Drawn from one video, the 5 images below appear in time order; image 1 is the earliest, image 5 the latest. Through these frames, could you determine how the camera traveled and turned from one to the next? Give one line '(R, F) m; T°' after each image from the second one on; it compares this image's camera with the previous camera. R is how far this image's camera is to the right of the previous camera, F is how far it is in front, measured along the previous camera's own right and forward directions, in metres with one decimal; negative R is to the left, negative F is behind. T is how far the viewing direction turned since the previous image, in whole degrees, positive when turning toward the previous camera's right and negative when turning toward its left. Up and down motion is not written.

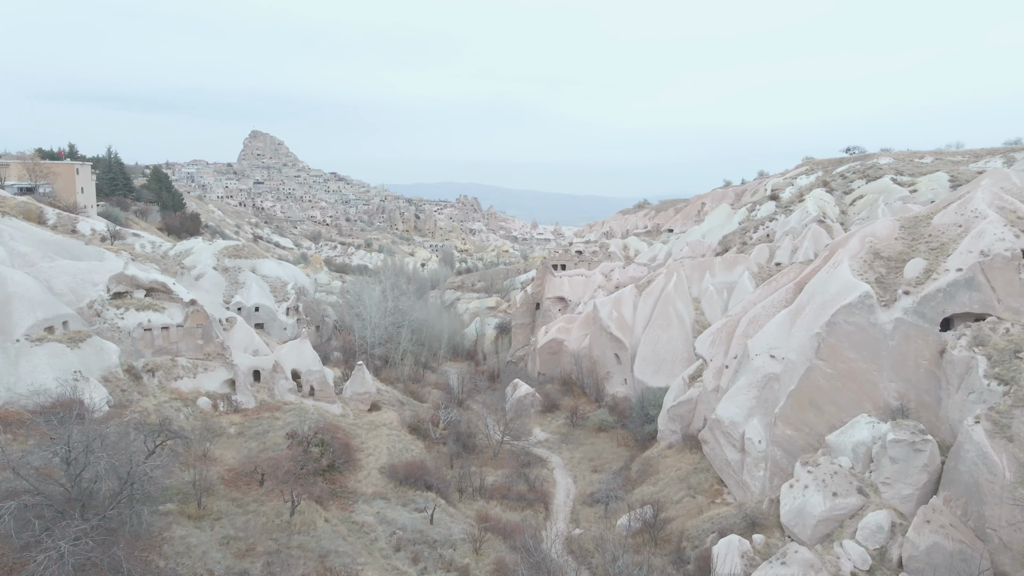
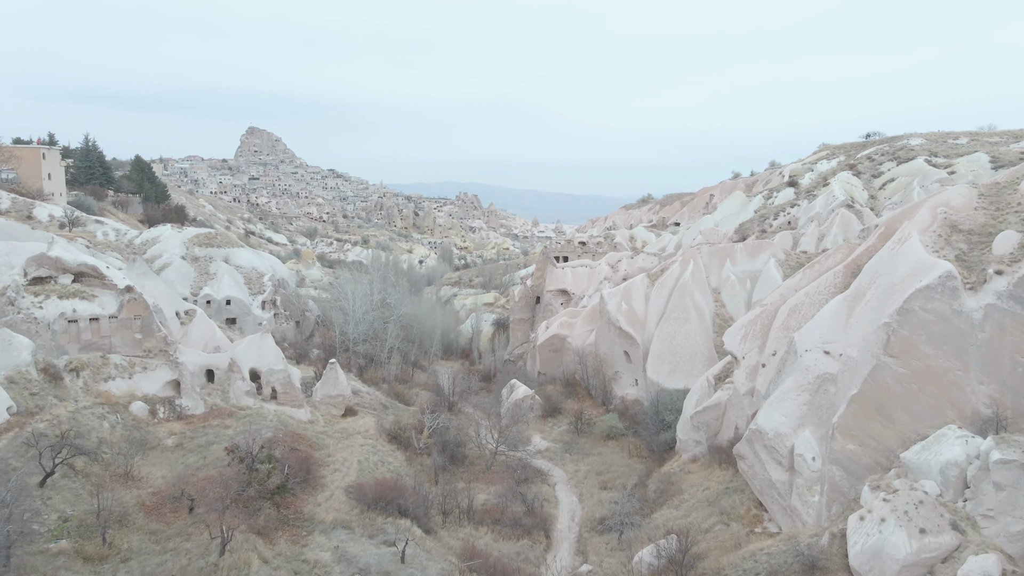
(+0.1, +2.4) m; 0°
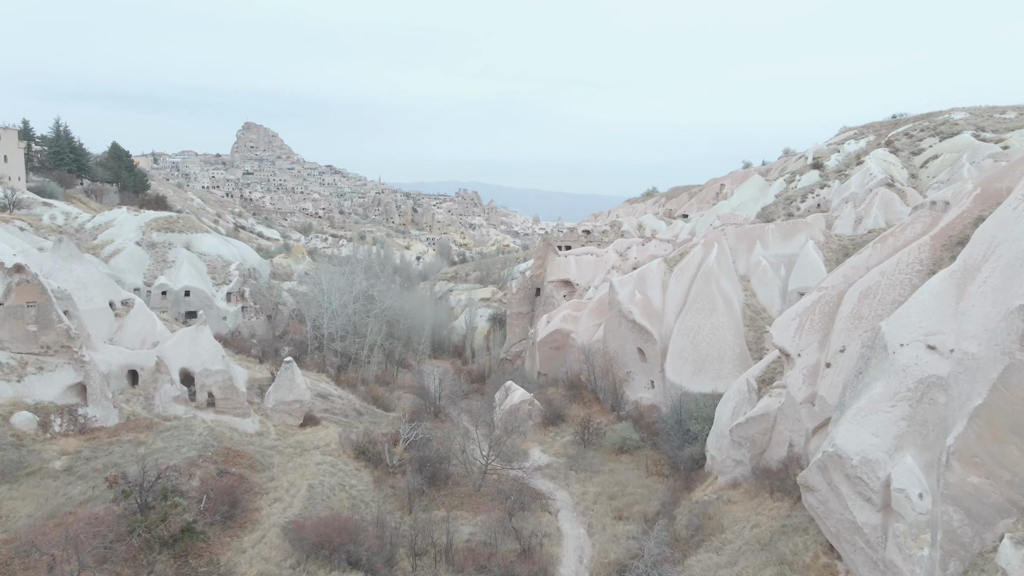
(+0.1, +2.7) m; 0°
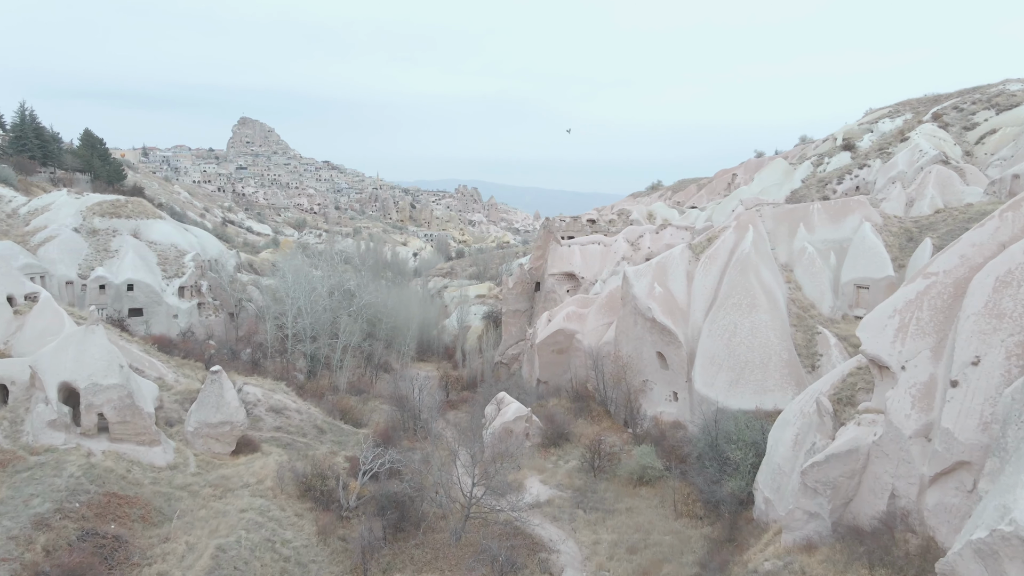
(+0.2, +2.9) m; 0°
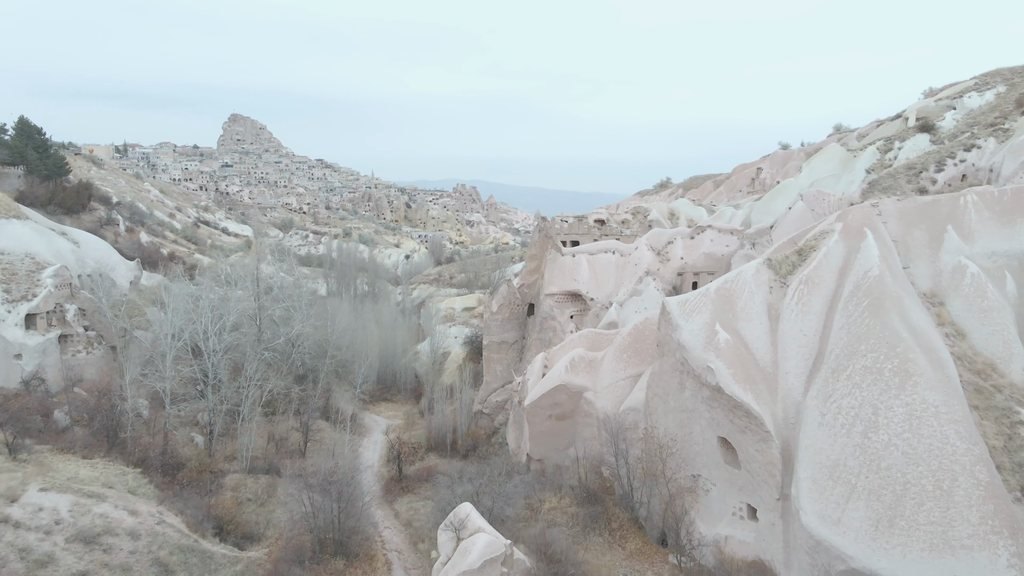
(+0.4, +5.4) m; 0°
